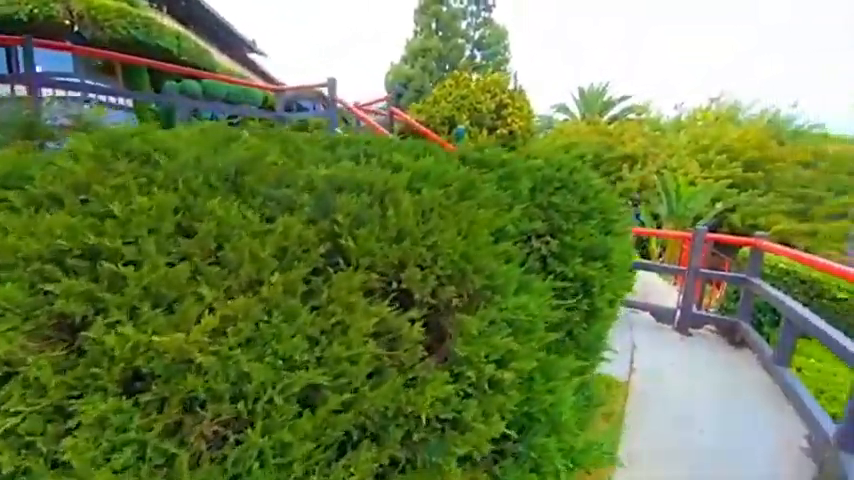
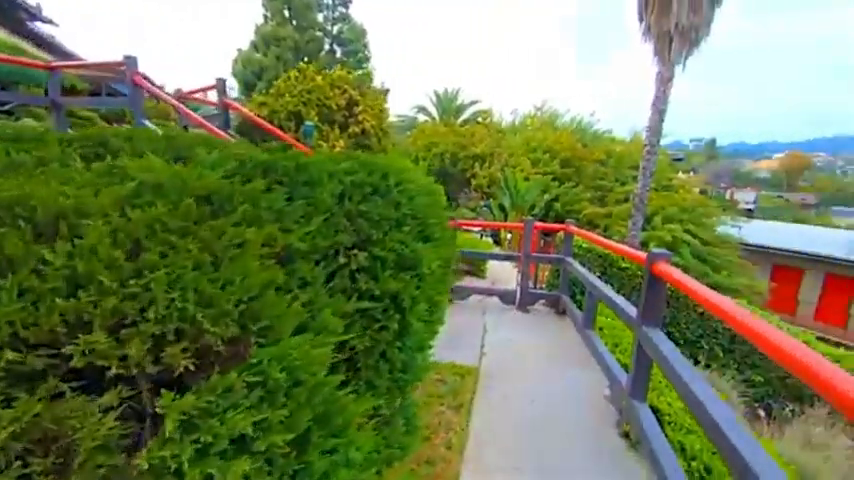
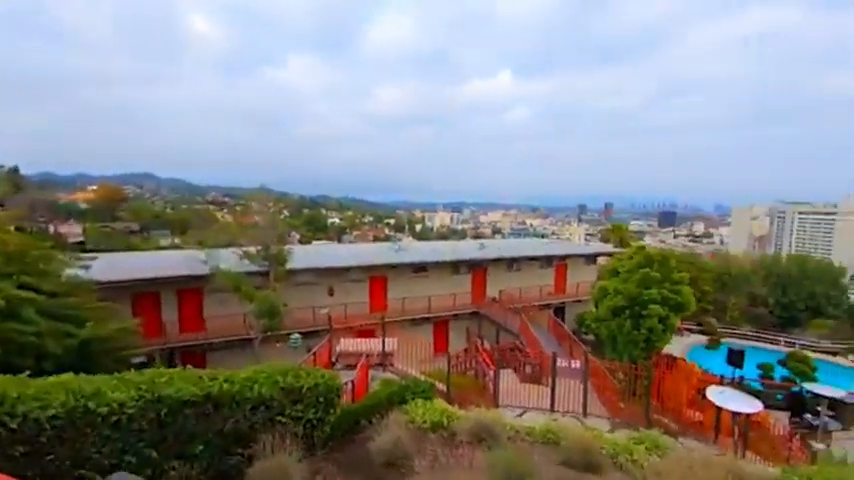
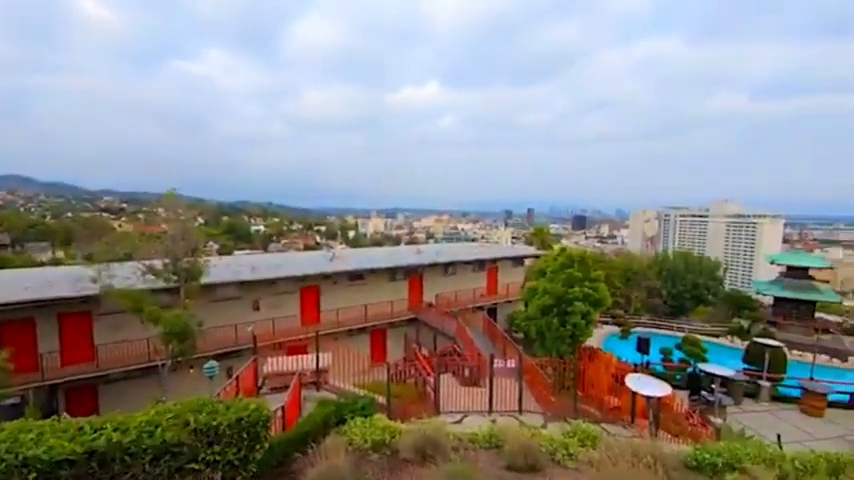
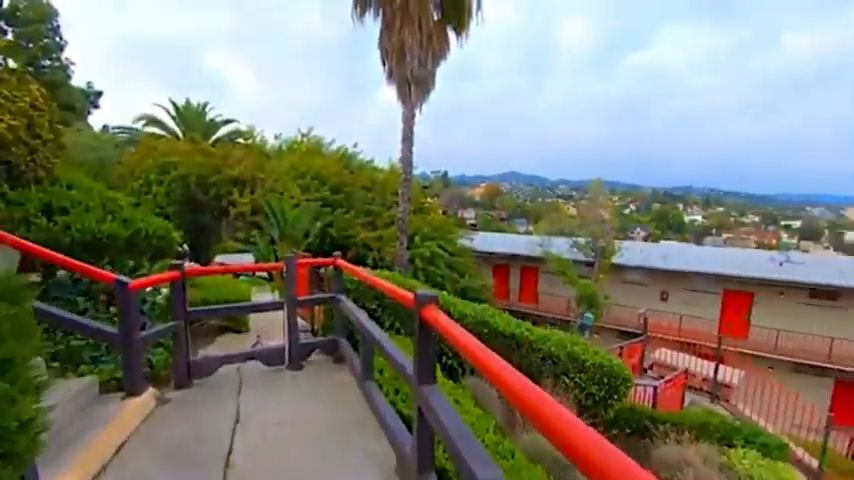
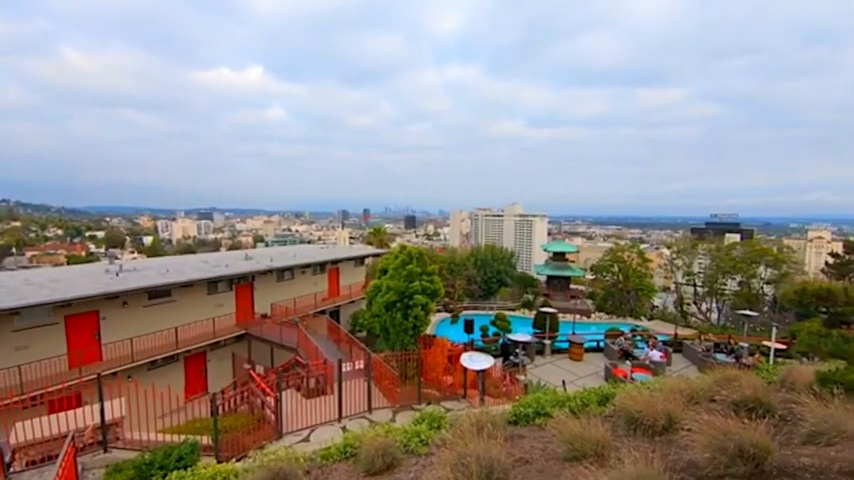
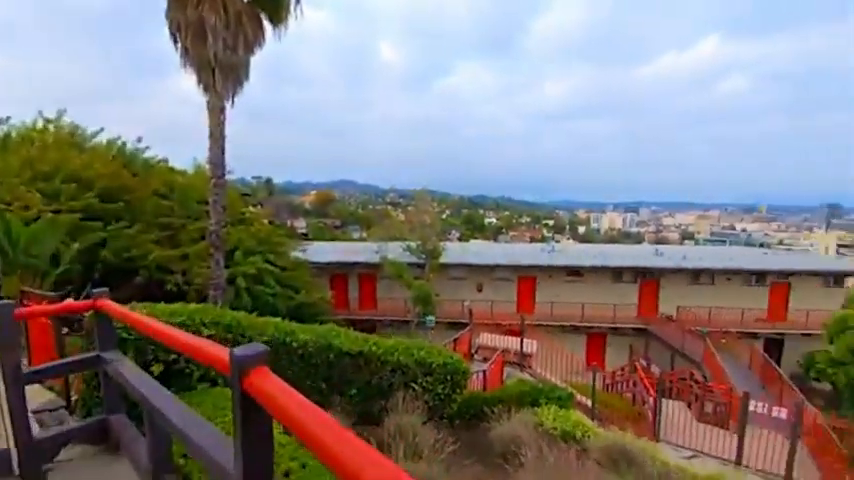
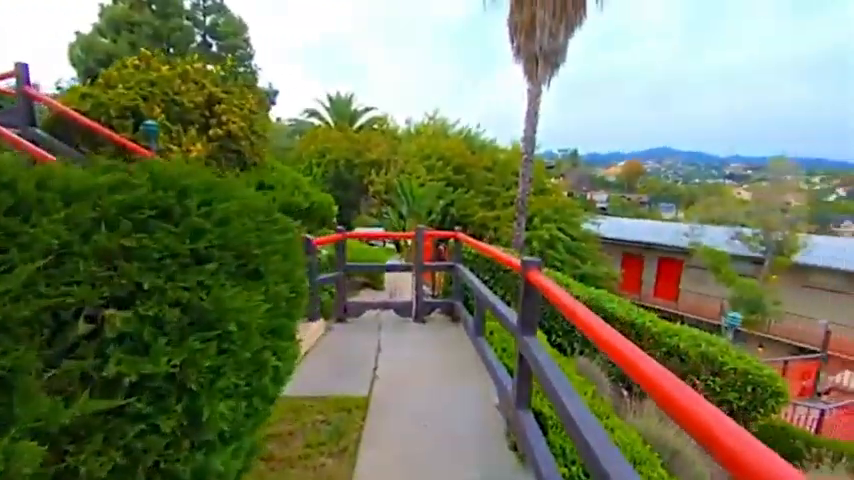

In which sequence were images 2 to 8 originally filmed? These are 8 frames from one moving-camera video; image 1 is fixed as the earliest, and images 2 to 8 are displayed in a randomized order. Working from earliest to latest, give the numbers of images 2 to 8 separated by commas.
2, 8, 5, 7, 3, 4, 6
